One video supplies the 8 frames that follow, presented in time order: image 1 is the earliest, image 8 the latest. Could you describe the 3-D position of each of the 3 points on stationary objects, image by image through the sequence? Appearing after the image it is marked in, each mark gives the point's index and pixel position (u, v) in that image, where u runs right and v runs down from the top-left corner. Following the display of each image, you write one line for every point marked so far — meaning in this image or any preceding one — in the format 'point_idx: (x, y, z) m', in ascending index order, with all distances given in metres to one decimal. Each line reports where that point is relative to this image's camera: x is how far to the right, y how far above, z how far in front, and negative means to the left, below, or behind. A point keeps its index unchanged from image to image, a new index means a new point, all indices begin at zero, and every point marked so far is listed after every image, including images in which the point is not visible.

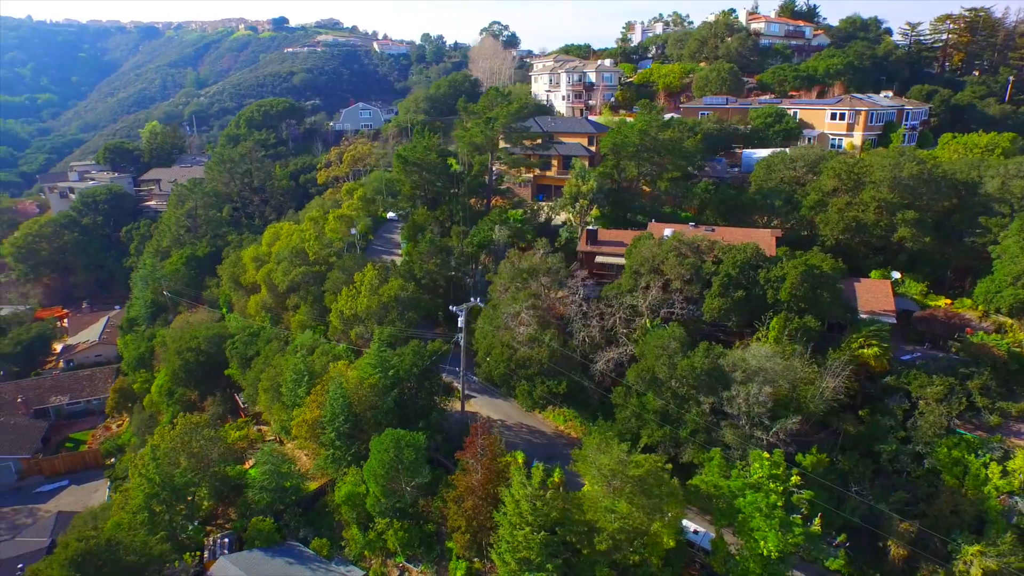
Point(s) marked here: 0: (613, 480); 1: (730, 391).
0: (+2.7, -5.5, +17.1) m
1: (+6.8, -3.2, +19.0) m
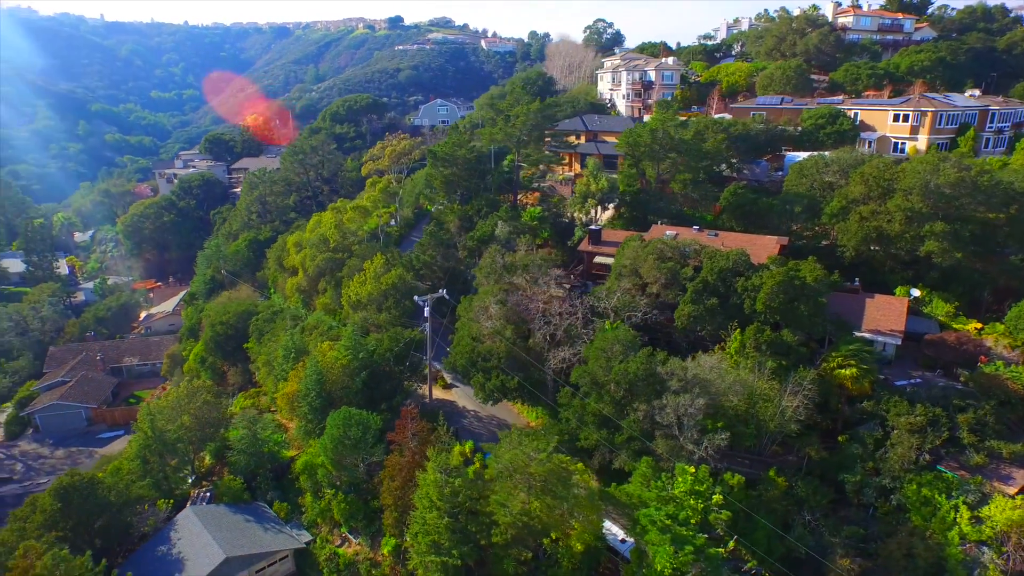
0: (+0.1, -5.4, +17.3) m
1: (+4.5, -3.4, +18.4) m
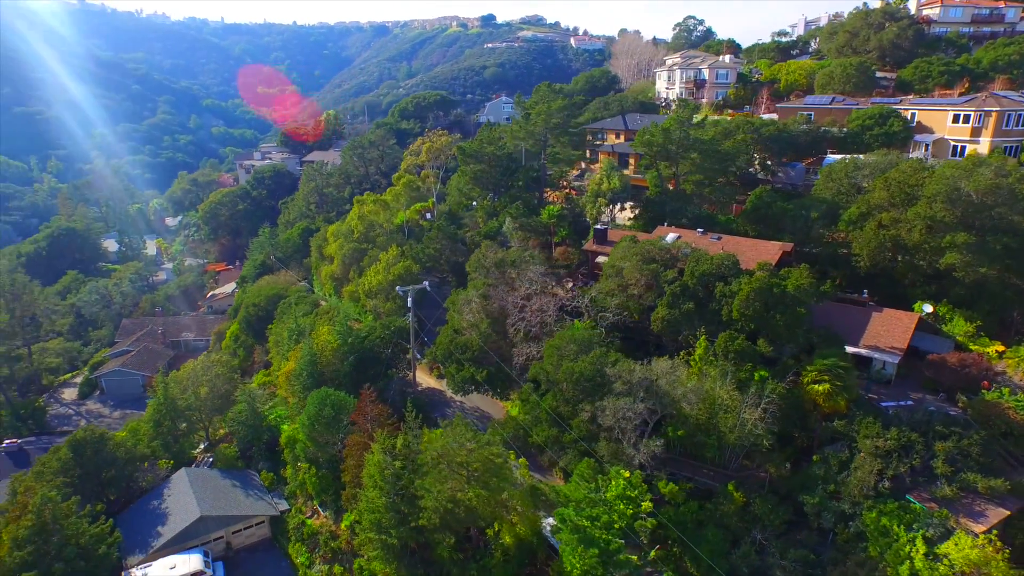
0: (-1.8, -5.2, +17.7) m
1: (+2.8, -3.4, +18.2) m
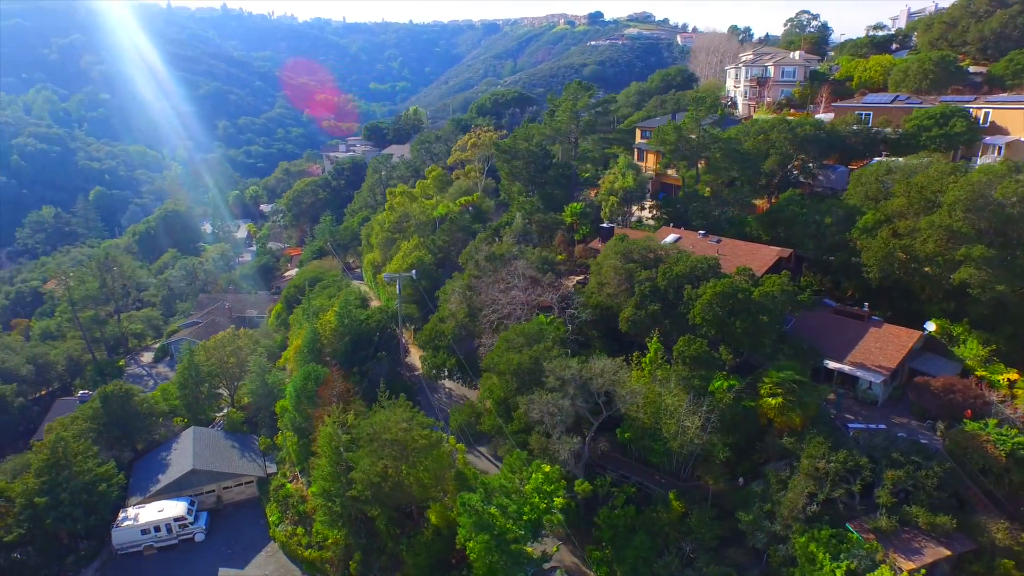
0: (-3.9, -4.8, +18.6) m
1: (+0.8, -3.2, +18.4) m
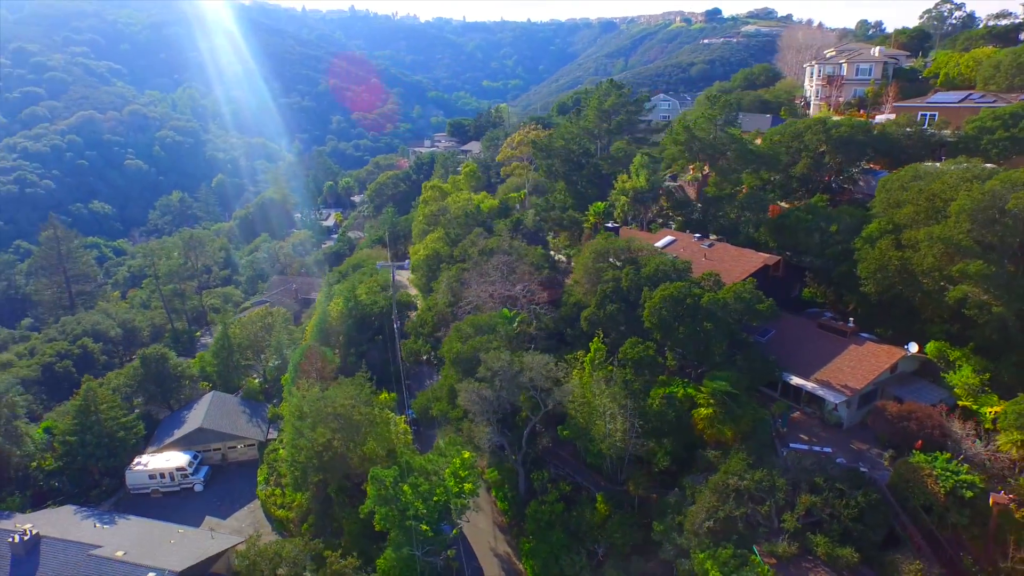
0: (-5.9, -4.3, +20.0) m
1: (-1.2, -3.0, +18.9) m
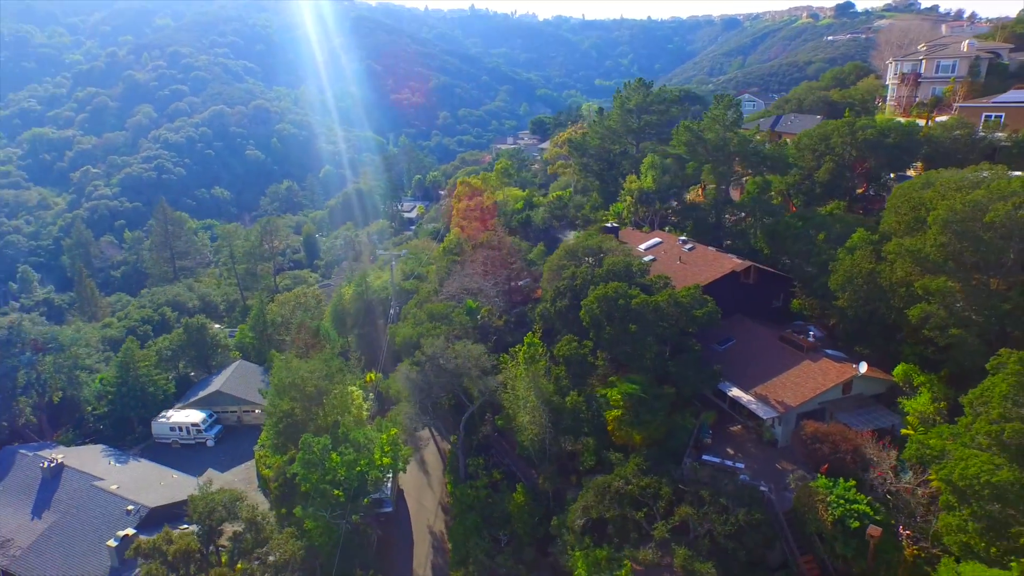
0: (-7.8, -3.6, +21.9) m
1: (-3.3, -2.6, +19.9) m
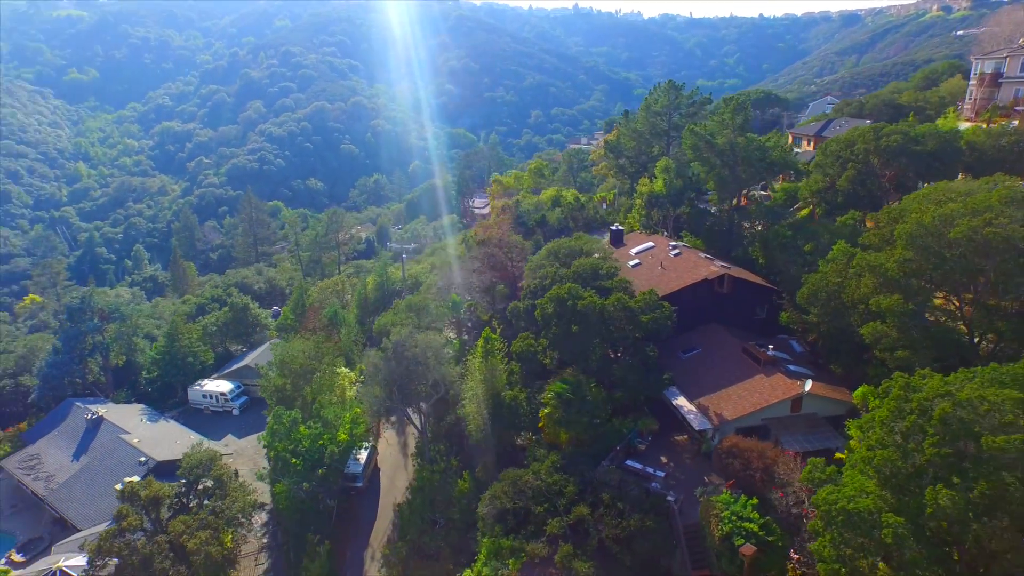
0: (-8.8, -3.0, +23.8) m
1: (-4.6, -2.3, +21.2) m
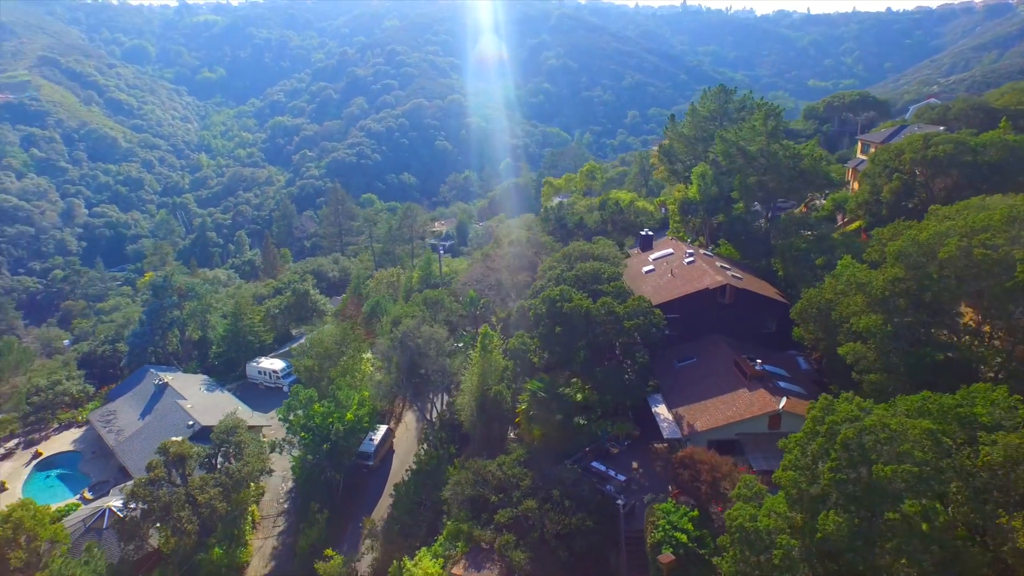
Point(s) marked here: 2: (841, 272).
0: (-8.3, -2.5, +25.9) m
1: (-4.6, -2.0, +22.6) m
2: (+9.8, +0.4, +17.6) m
